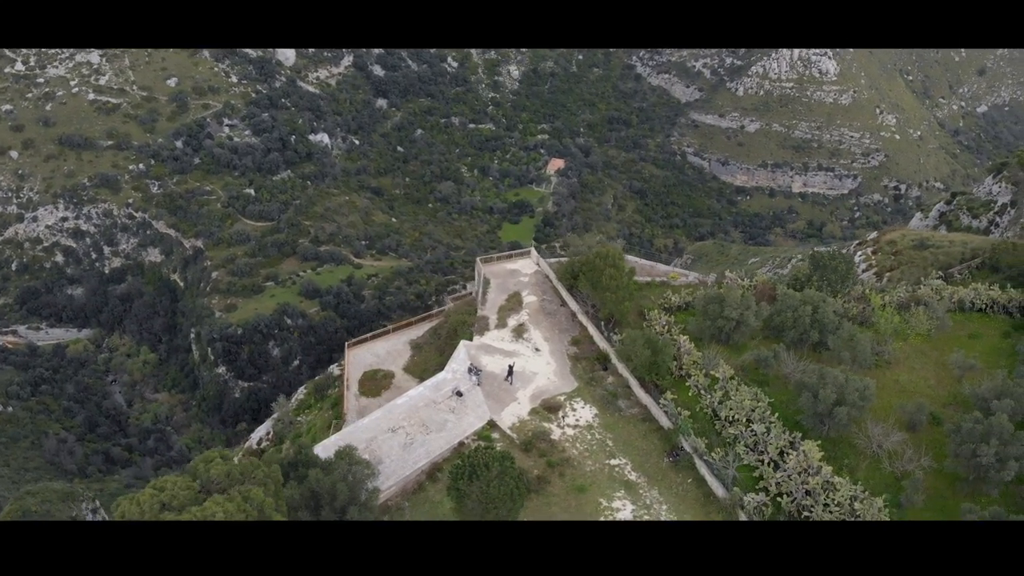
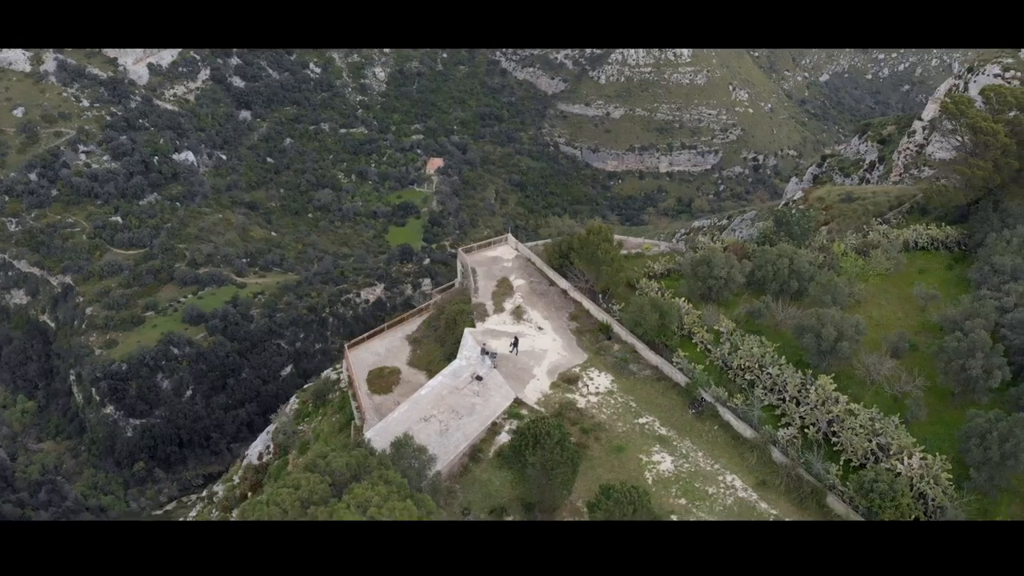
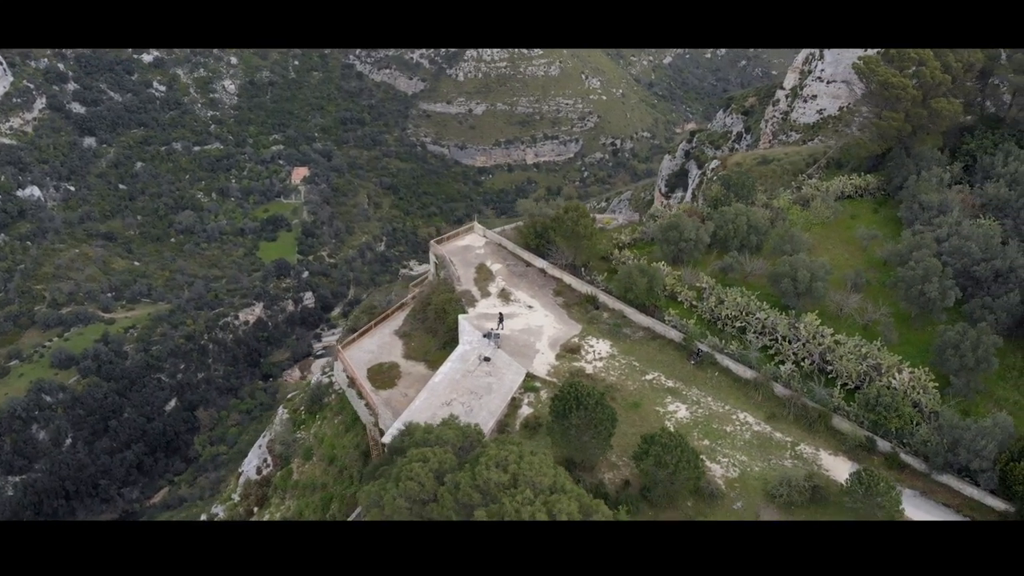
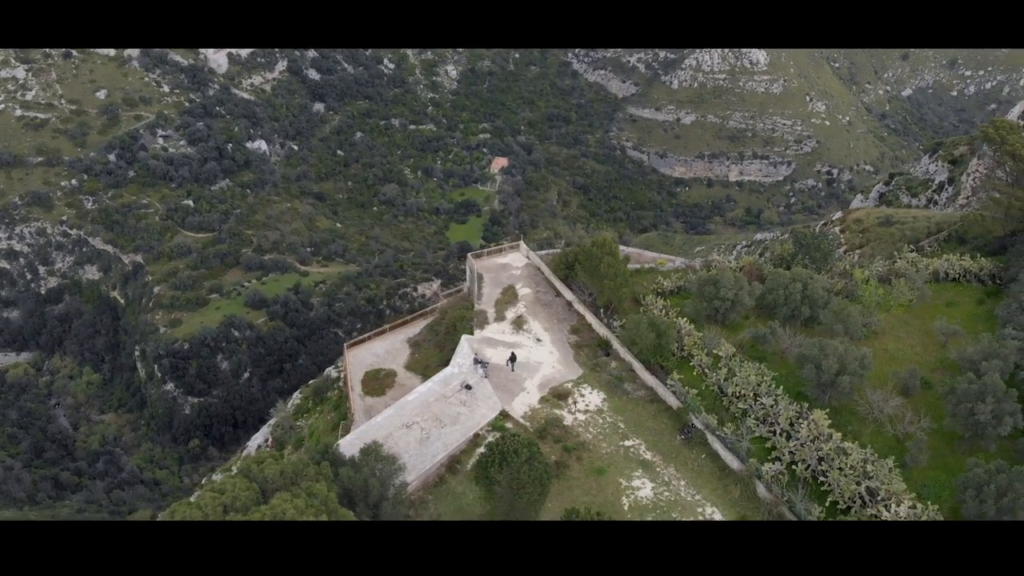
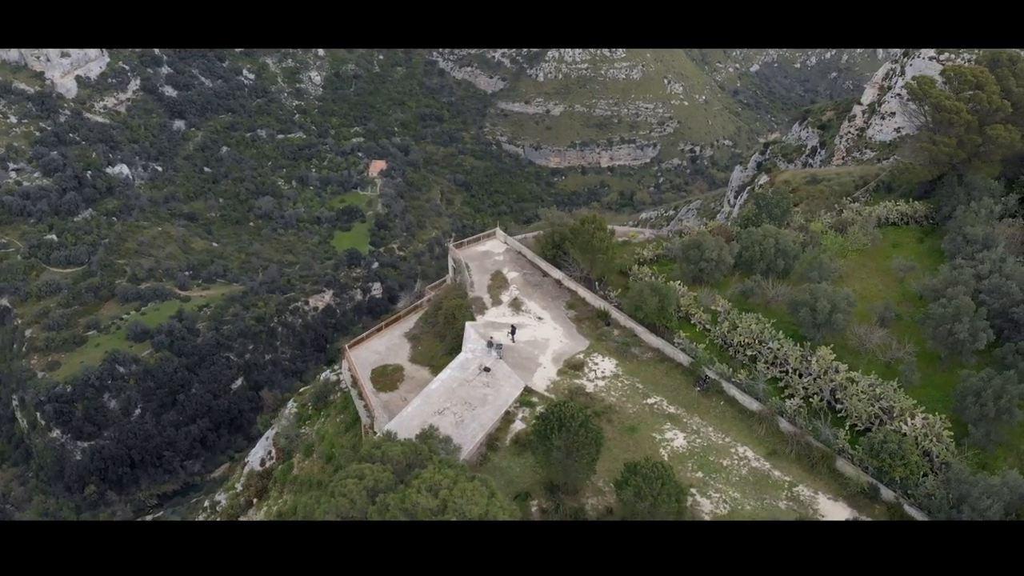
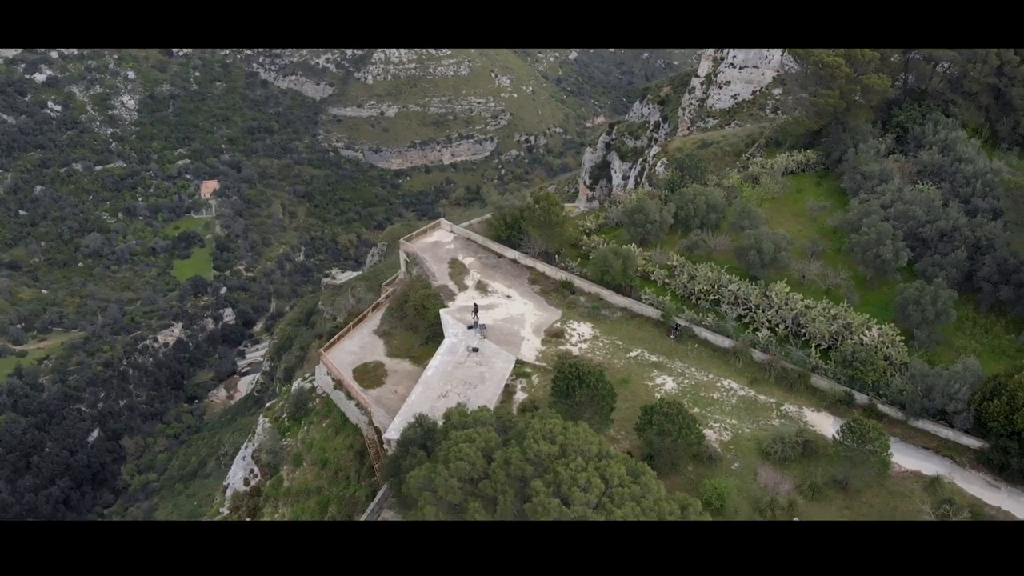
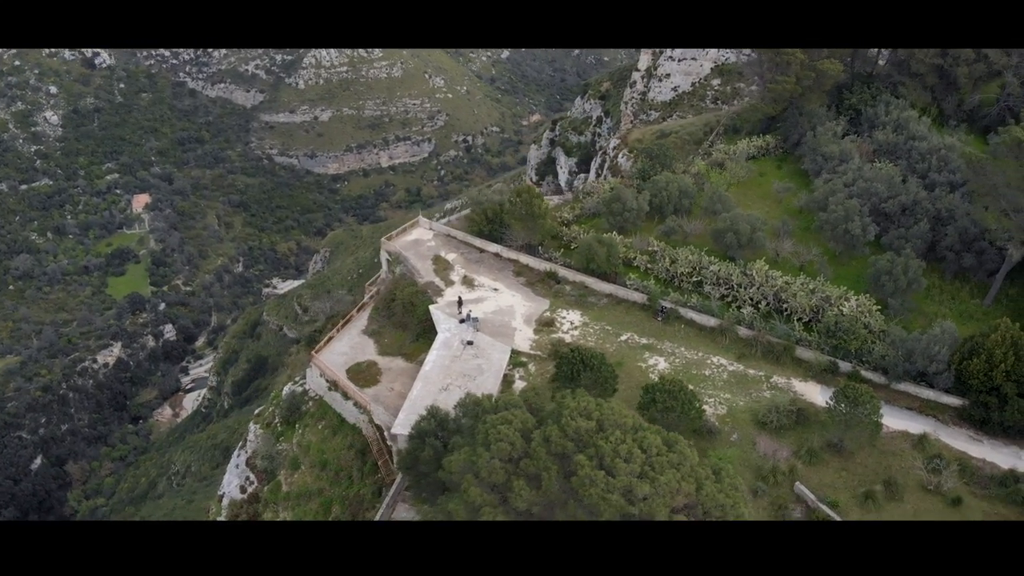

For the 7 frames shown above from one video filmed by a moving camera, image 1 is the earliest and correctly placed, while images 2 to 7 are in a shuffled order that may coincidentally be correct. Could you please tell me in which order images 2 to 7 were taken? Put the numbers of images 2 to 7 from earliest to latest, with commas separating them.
4, 2, 5, 3, 6, 7
